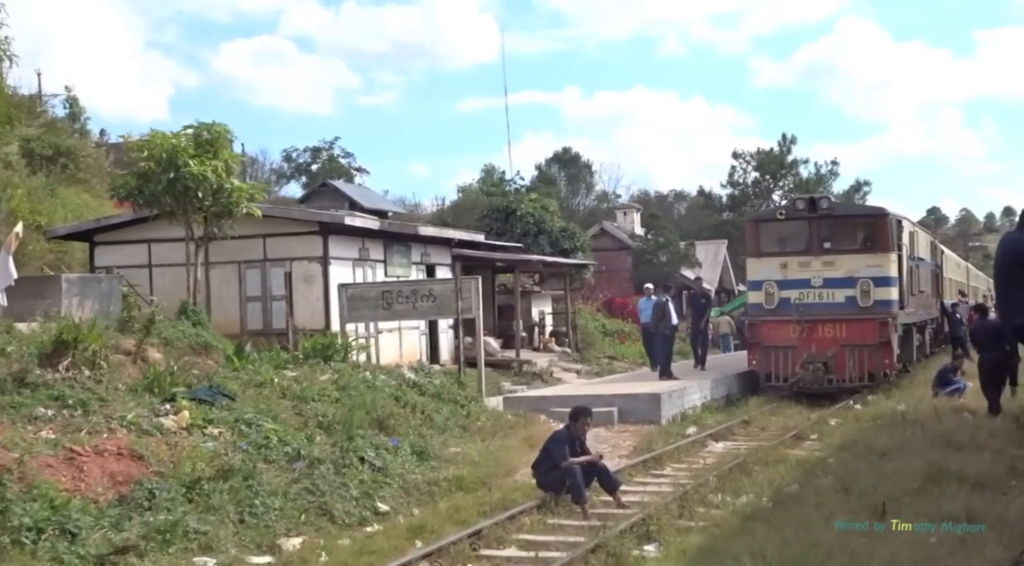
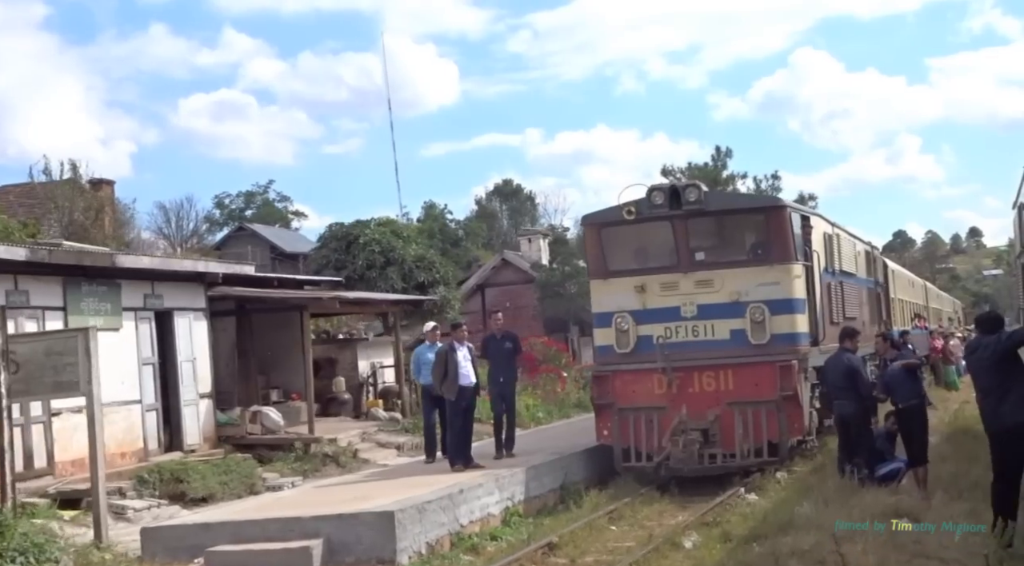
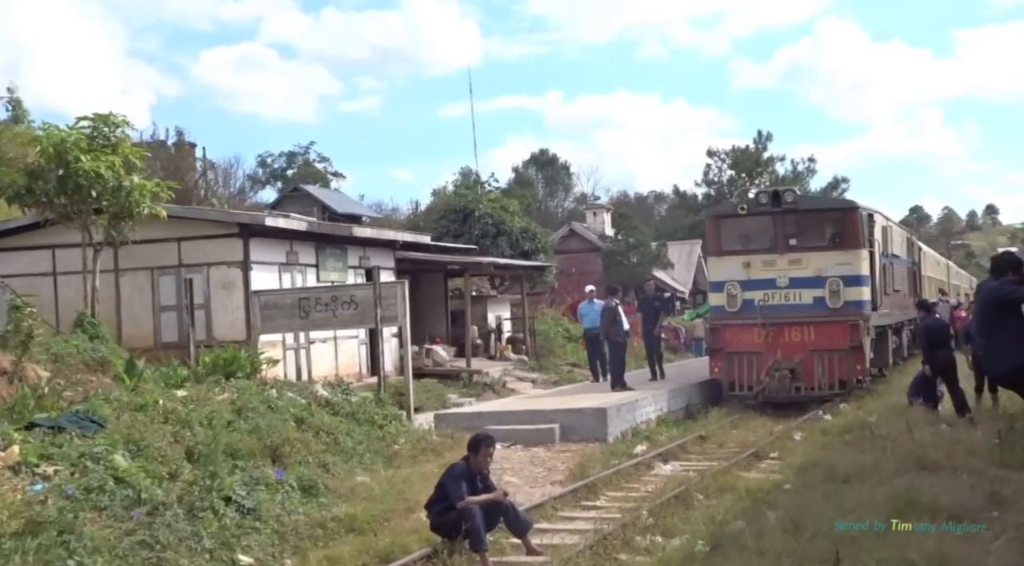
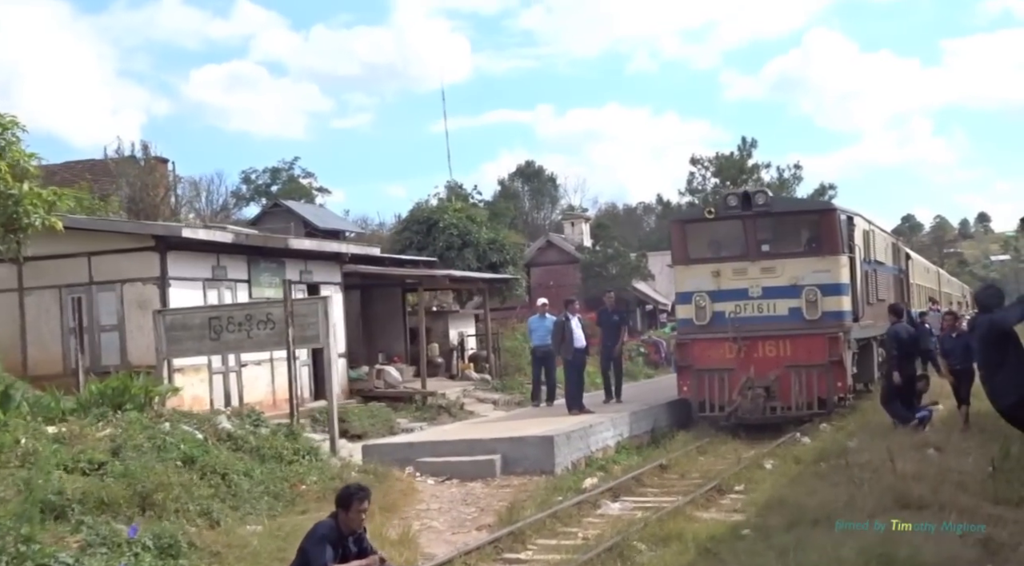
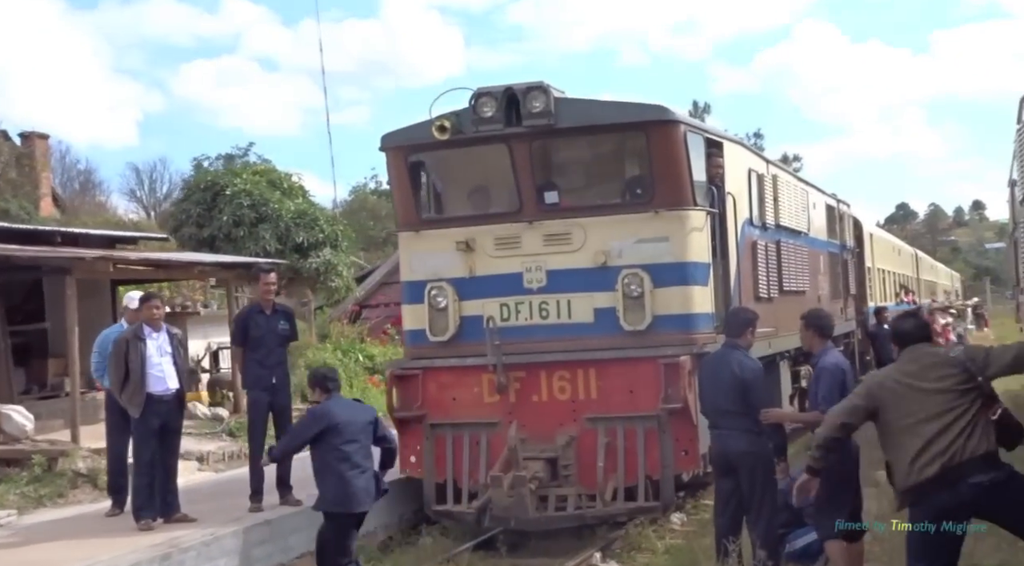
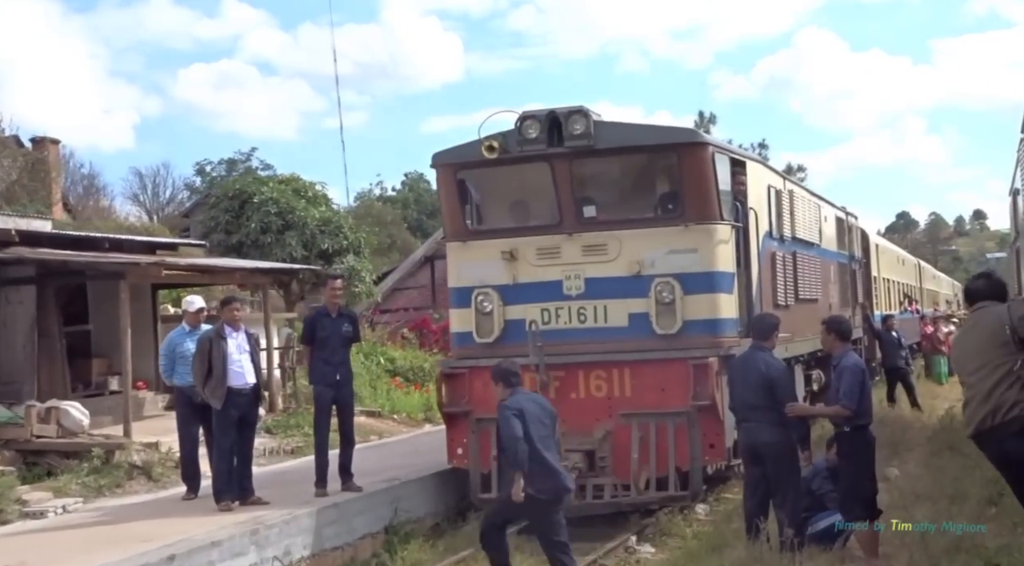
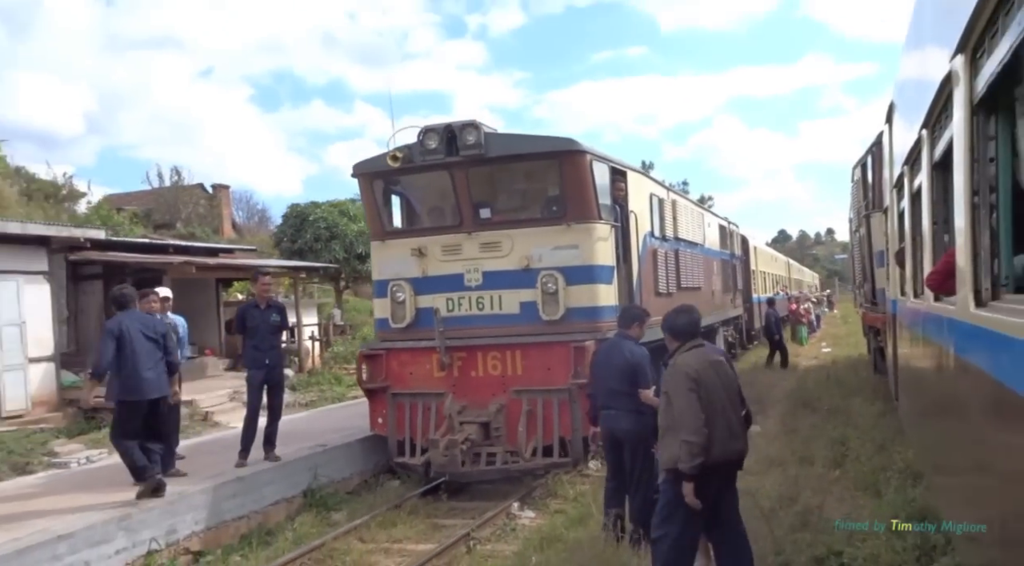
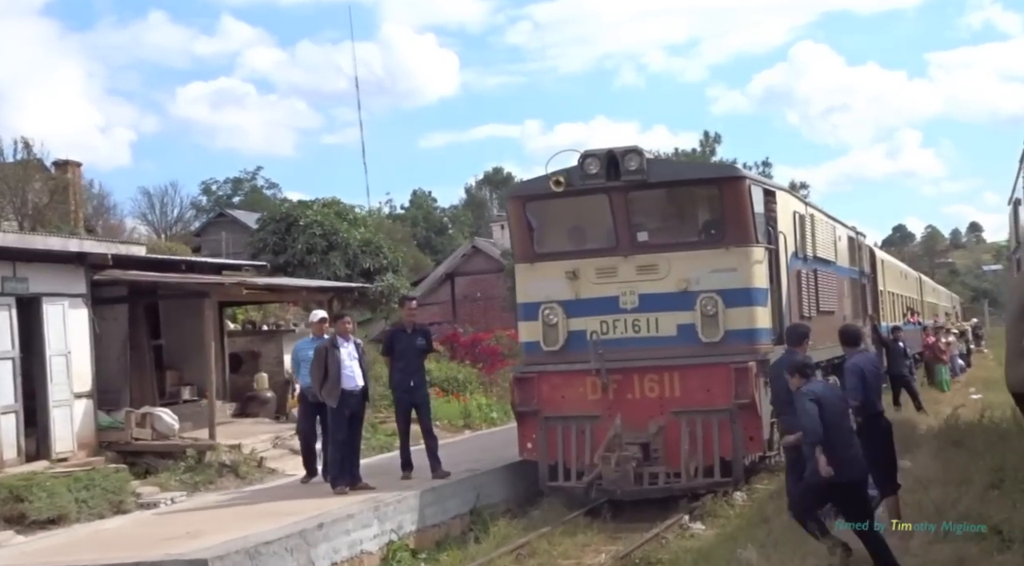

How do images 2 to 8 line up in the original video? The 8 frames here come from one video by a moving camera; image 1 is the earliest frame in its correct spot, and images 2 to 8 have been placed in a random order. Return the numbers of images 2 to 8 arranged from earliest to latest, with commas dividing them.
3, 4, 2, 8, 6, 5, 7
